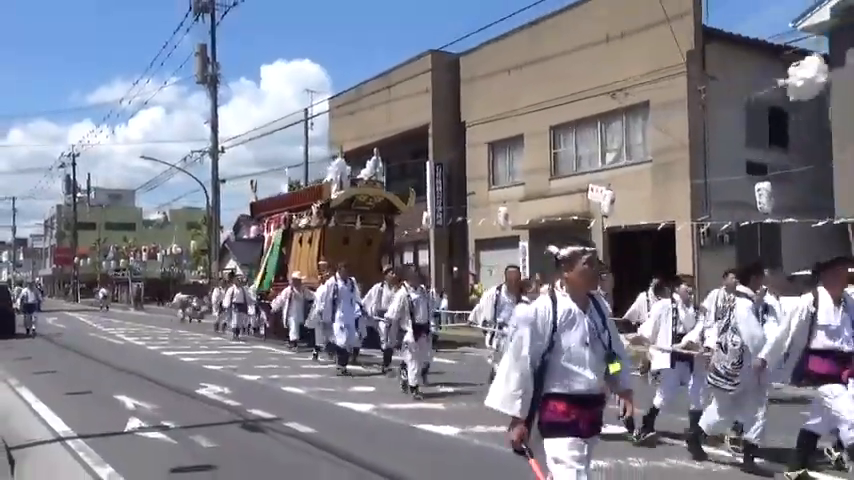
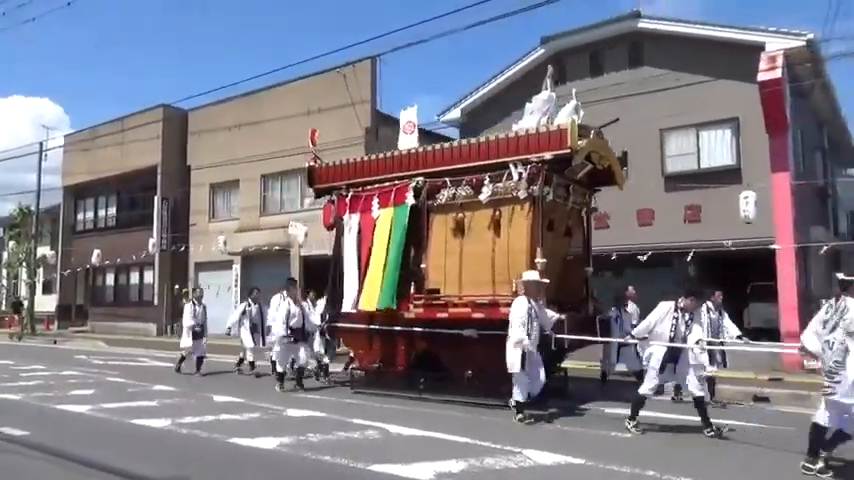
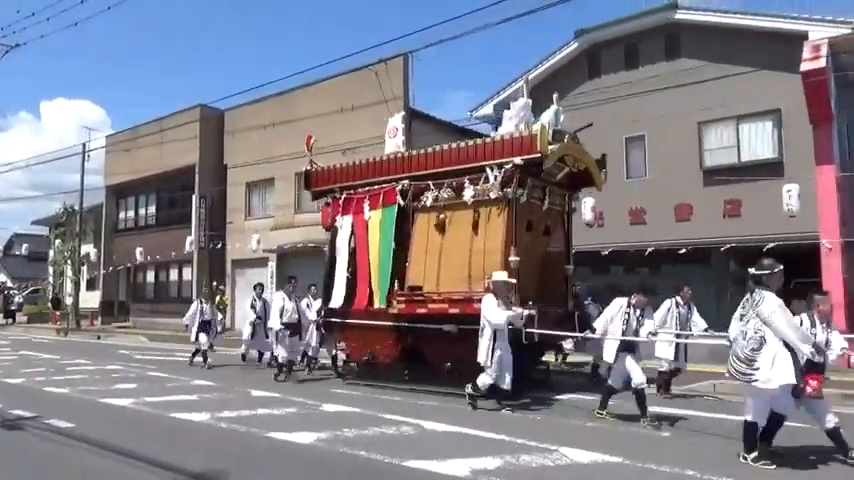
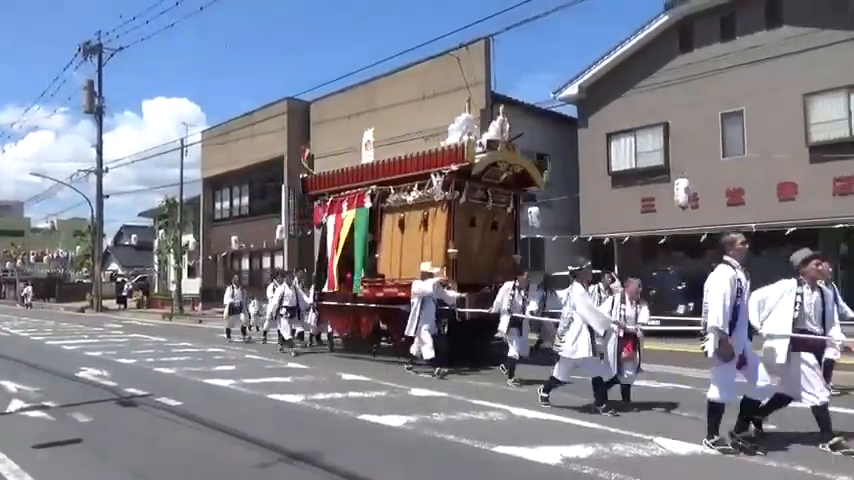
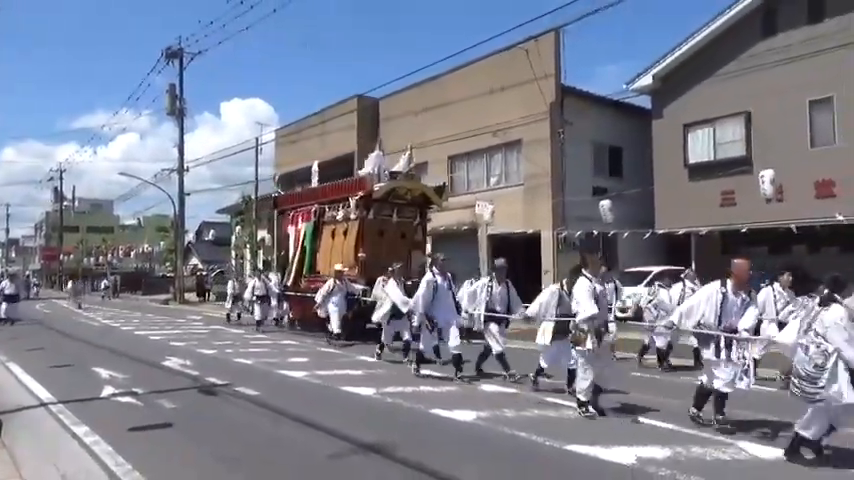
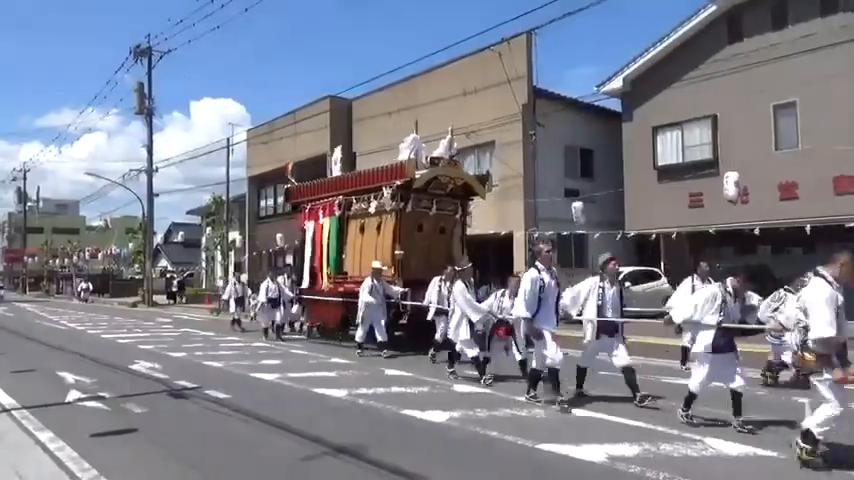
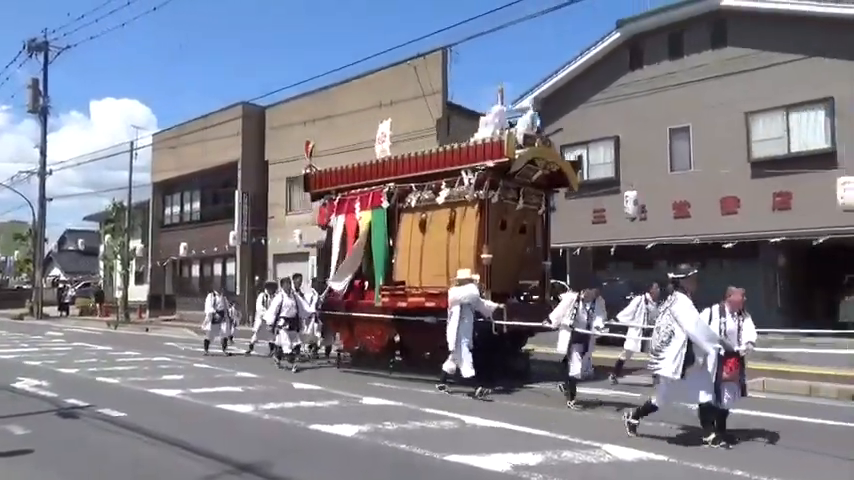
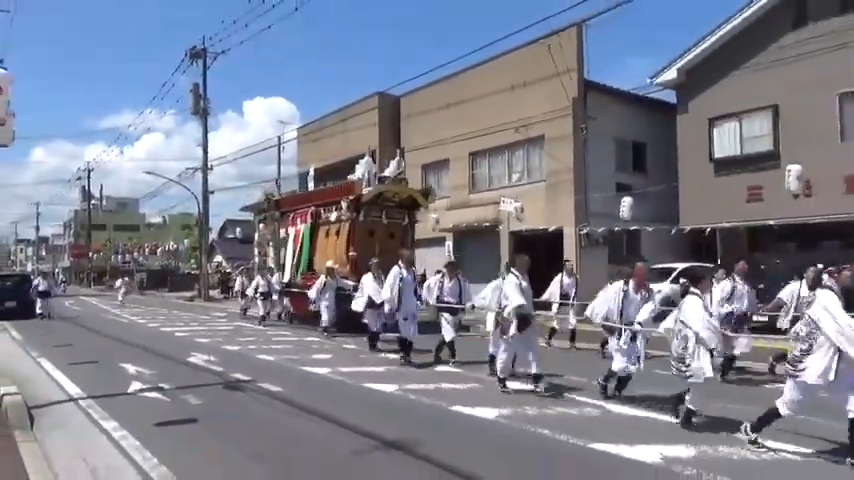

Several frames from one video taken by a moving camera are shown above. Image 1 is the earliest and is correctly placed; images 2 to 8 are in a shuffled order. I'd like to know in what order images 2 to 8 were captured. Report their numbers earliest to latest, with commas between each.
8, 5, 6, 4, 7, 3, 2
